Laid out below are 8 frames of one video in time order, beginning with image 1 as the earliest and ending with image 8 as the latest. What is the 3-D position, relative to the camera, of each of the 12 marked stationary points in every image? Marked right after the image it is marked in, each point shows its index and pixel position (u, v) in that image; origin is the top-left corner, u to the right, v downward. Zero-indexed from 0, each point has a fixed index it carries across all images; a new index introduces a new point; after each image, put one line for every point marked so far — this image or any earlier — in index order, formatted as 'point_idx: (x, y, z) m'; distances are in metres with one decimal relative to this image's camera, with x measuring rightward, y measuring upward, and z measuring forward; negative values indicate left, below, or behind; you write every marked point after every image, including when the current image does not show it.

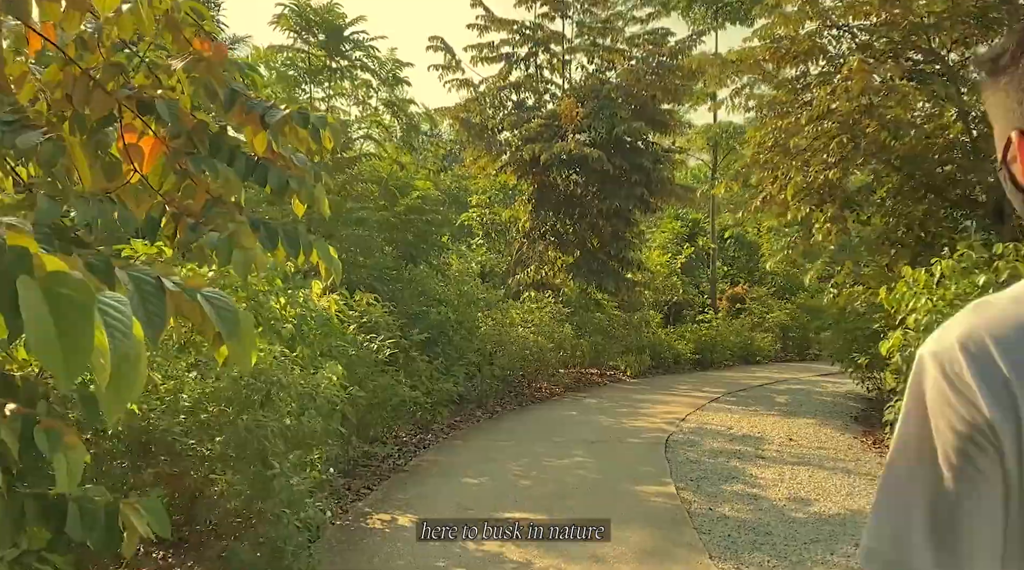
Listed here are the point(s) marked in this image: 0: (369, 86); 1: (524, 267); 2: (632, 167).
0: (-1.4, +1.9, +8.9) m
1: (+0.2, +0.2, +13.4) m
2: (+1.7, +1.6, +12.9) m
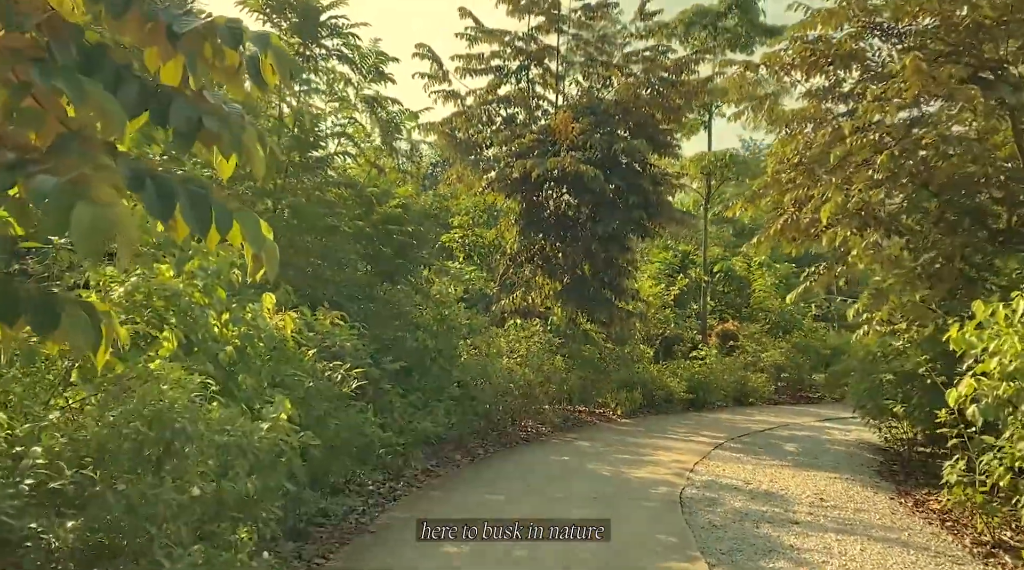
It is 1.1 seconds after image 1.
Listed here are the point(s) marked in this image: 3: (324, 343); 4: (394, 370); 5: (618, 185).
0: (-1.4, +1.7, +7.8) m
1: (0.0, -0.1, +12.3) m
2: (+1.5, +1.2, +11.9) m
3: (-1.1, -0.3, +5.4) m
4: (-0.9, -0.7, +7.1) m
5: (+1.3, +1.3, +11.8) m
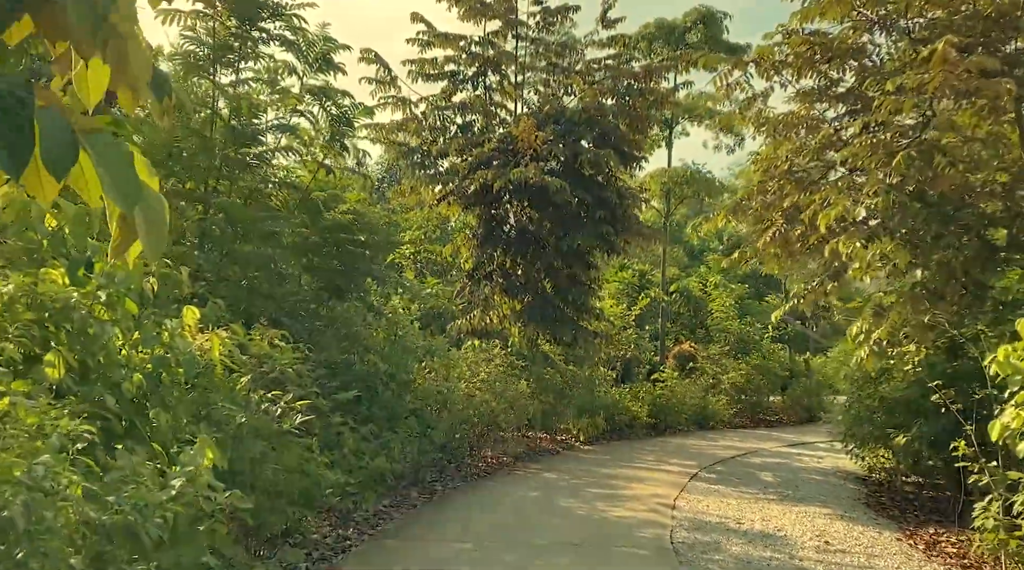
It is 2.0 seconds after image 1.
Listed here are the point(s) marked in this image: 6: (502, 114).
0: (-1.7, +1.6, +6.9) m
1: (-0.6, -0.4, +11.5) m
2: (+1.0, +1.0, +11.2) m
3: (-1.2, -0.4, +4.5) m
4: (-1.1, -0.8, +6.2) m
5: (+0.8, +1.1, +11.0) m
6: (-0.1, +2.1, +11.9) m
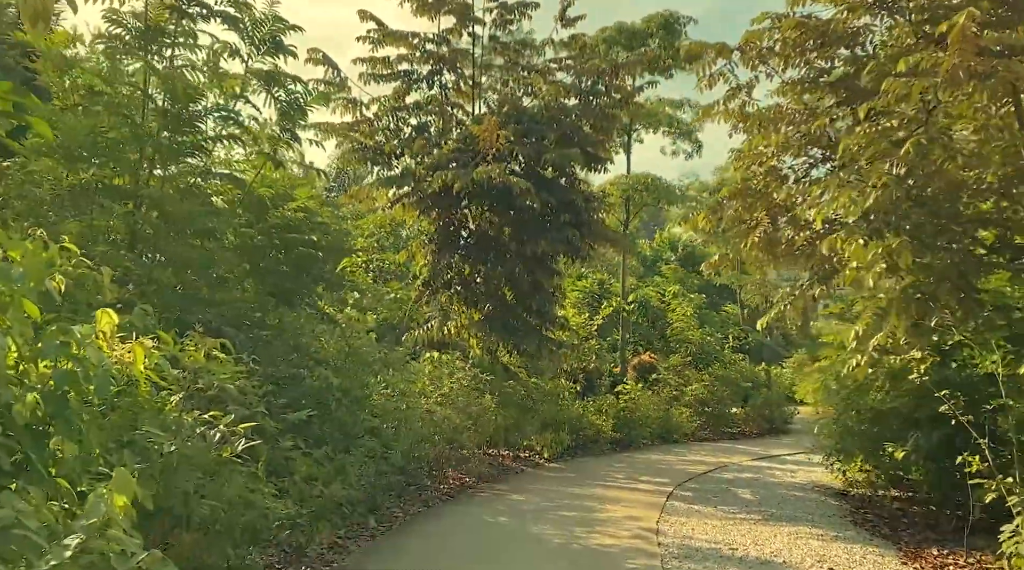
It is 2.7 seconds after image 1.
0: (-1.9, +1.5, +6.2) m
1: (-1.0, -0.5, +10.8) m
2: (+0.5, +0.9, +10.6) m
3: (-1.3, -0.4, +3.8) m
4: (-1.3, -0.8, +5.5) m
5: (+0.4, +1.0, +10.5) m
6: (-0.6, +2.0, +11.3) m
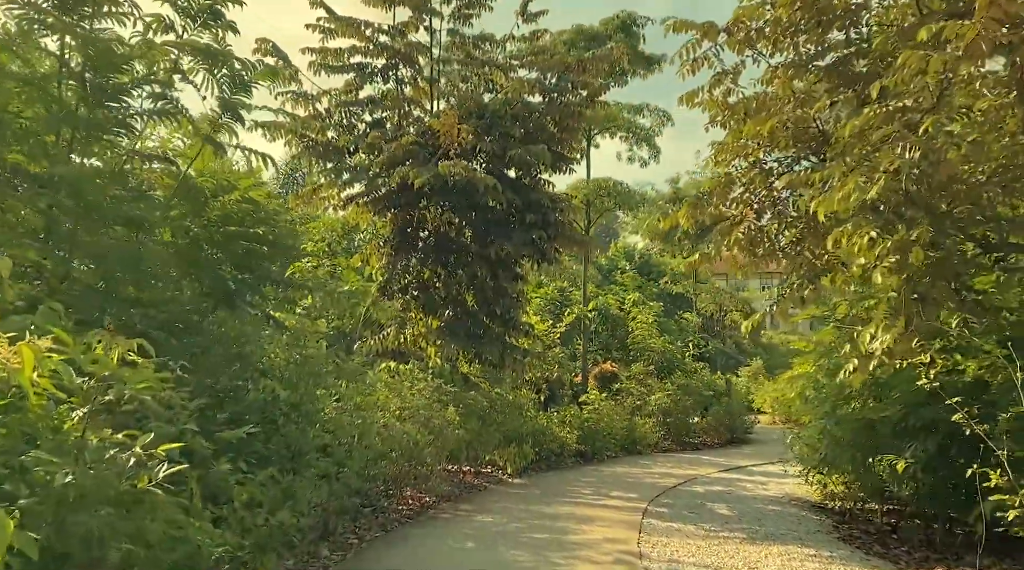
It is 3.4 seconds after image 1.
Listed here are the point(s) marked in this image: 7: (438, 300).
0: (-2.1, +1.5, +5.5) m
1: (-1.5, -0.5, +10.1) m
2: (+0.1, +0.9, +10.0) m
3: (-1.4, -0.4, +3.1) m
4: (-1.4, -0.8, +4.8) m
5: (0.0, +0.9, +9.9) m
6: (-1.1, +2.0, +10.6) m
7: (-0.8, -0.2, +10.1) m
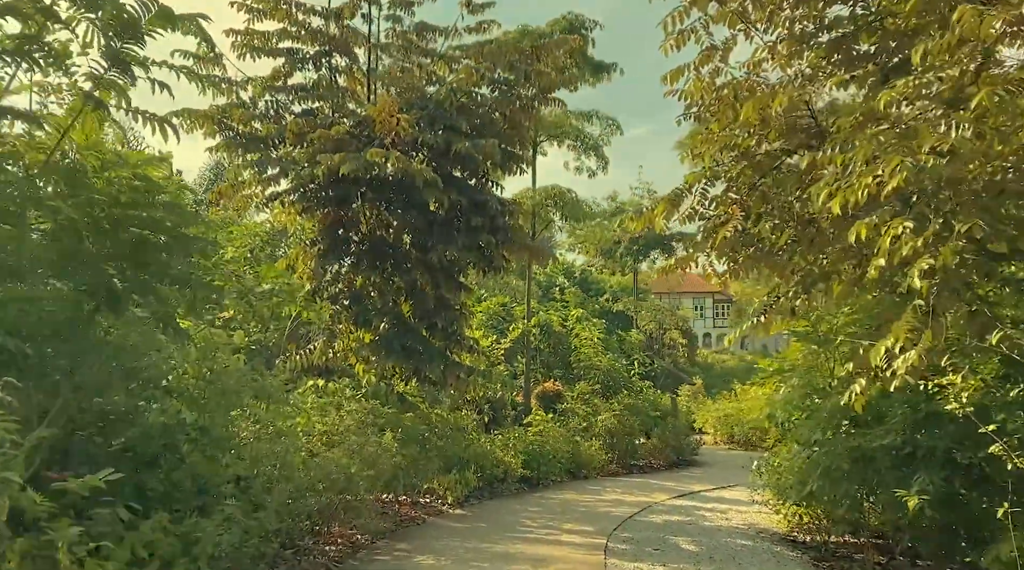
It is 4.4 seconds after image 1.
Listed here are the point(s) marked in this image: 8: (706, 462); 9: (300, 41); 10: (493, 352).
0: (-2.3, +1.5, +4.5) m
1: (-2.0, -0.6, +9.0) m
2: (-0.4, +0.8, +9.1) m
3: (-1.4, -0.3, +2.1) m
4: (-1.6, -0.8, +3.7) m
5: (-0.5, +0.8, +8.9) m
6: (-1.6, +1.9, +9.6) m
7: (-1.4, -0.3, +9.1) m
8: (+3.7, -3.4, +17.9) m
9: (-2.2, +2.6, +9.9) m
10: (-0.3, -1.0, +14.2) m
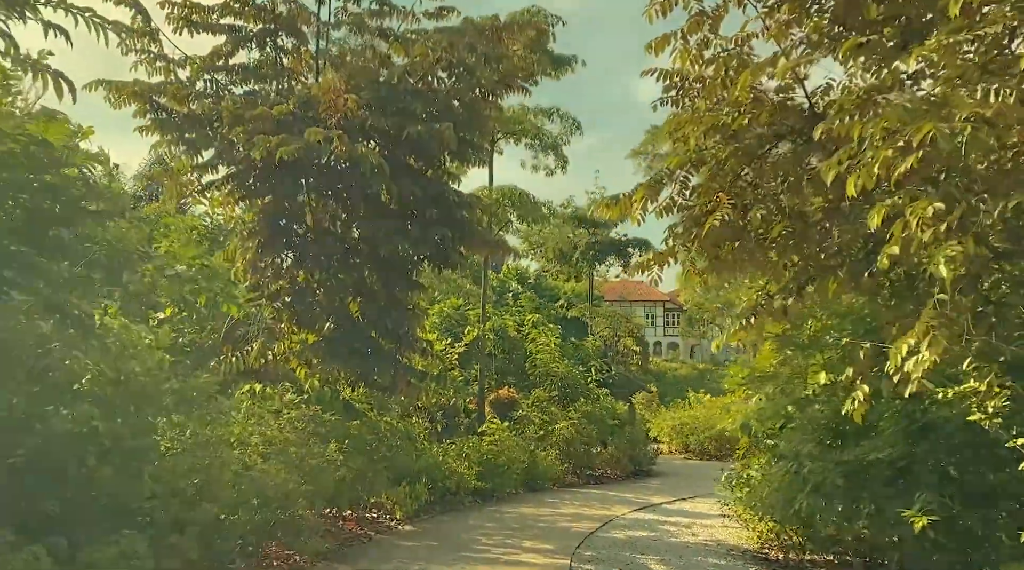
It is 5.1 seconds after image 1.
0: (-2.4, +1.6, +3.7) m
1: (-2.4, -0.5, +8.3) m
2: (-0.8, +0.8, +8.4) m
3: (-1.4, -0.3, +1.4) m
4: (-1.7, -0.7, +3.0) m
5: (-0.9, +0.8, +8.3) m
6: (-2.0, +1.9, +8.9) m
7: (-1.7, -0.2, +8.4) m
8: (+2.8, -3.5, +17.4) m
9: (-2.6, +2.6, +9.1) m
10: (-1.0, -1.1, +13.6) m
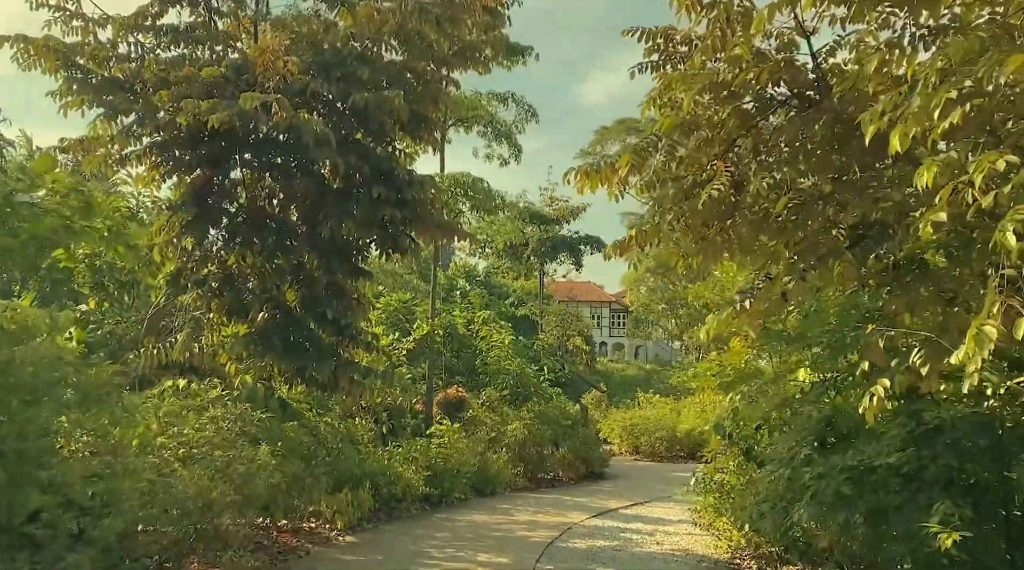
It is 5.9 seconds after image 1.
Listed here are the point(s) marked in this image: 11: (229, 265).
0: (-2.5, +1.8, +2.9) m
1: (-2.8, -0.4, +7.4) m
2: (-1.1, +0.9, +7.7) m
3: (-1.4, -0.1, +0.6) m
4: (-1.8, -0.6, +2.2) m
5: (-1.3, +0.9, +7.5) m
6: (-2.4, +2.0, +8.1) m
7: (-2.1, -0.1, +7.6) m
8: (+1.9, -3.4, +16.9) m
9: (-3.0, +2.7, +8.3) m
10: (-1.6, -0.9, +12.8) m
11: (-2.3, +0.2, +7.6) m
